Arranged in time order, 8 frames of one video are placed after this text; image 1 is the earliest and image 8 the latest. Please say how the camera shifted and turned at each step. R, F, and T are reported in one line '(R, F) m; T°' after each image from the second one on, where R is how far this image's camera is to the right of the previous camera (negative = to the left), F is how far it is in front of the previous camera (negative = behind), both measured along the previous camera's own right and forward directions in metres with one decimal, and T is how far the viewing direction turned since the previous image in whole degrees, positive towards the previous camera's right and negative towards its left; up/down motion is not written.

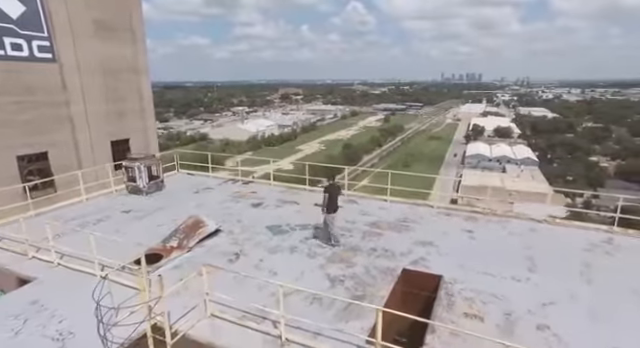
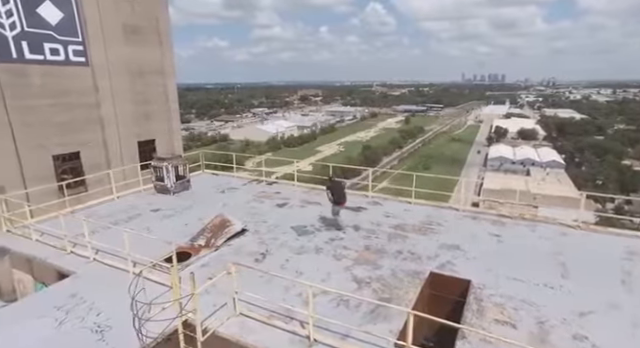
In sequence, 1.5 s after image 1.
(-0.2, 0.0) m; -3°
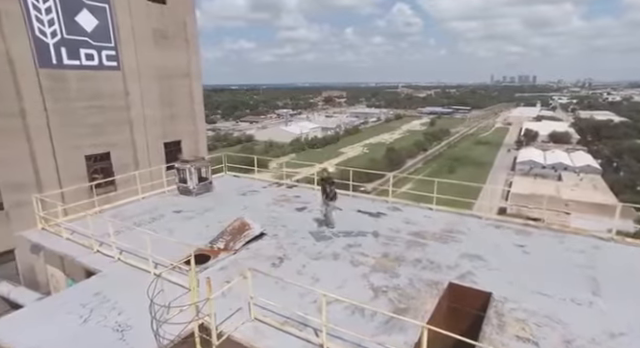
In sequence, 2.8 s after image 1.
(+0.1, 0.0) m; -4°
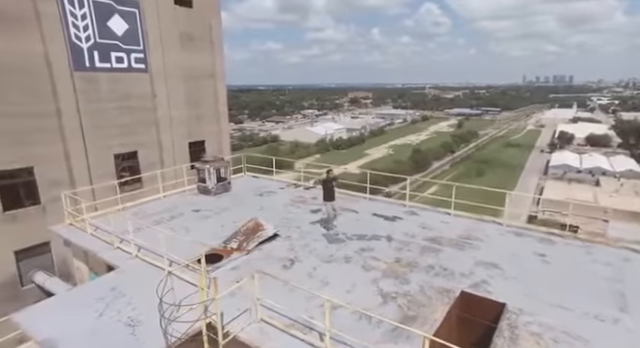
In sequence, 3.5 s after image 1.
(+0.3, 0.0) m; -4°
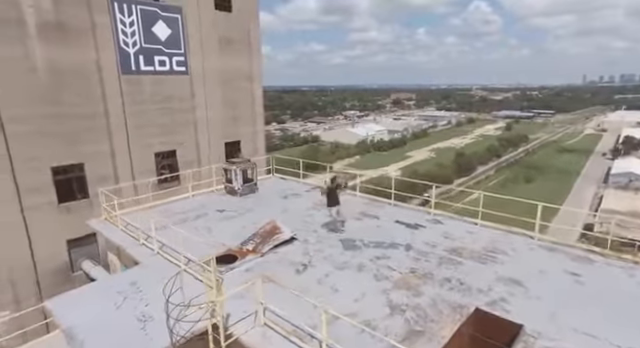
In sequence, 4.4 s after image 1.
(+0.5, +0.1) m; -6°
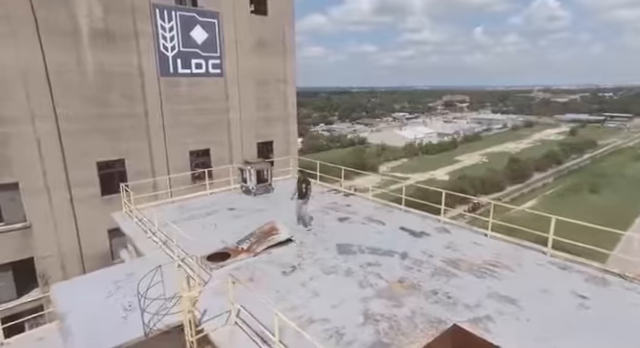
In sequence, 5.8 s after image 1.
(+1.2, +0.1) m; -8°
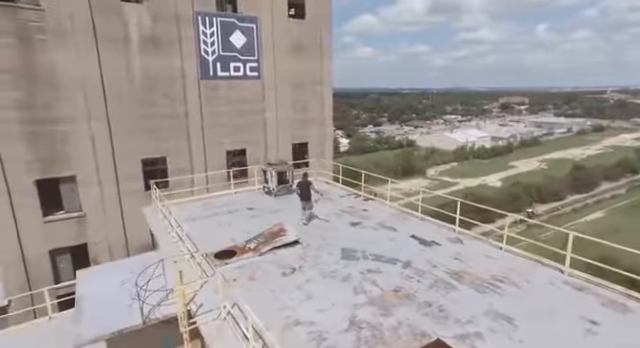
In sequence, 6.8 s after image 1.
(+1.0, 0.0) m; -8°
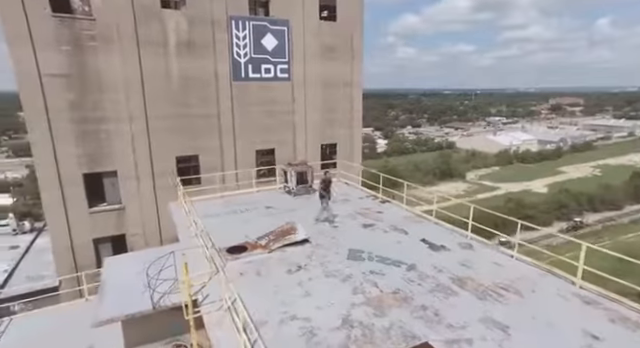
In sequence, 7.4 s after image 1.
(+0.7, -0.2) m; -6°
